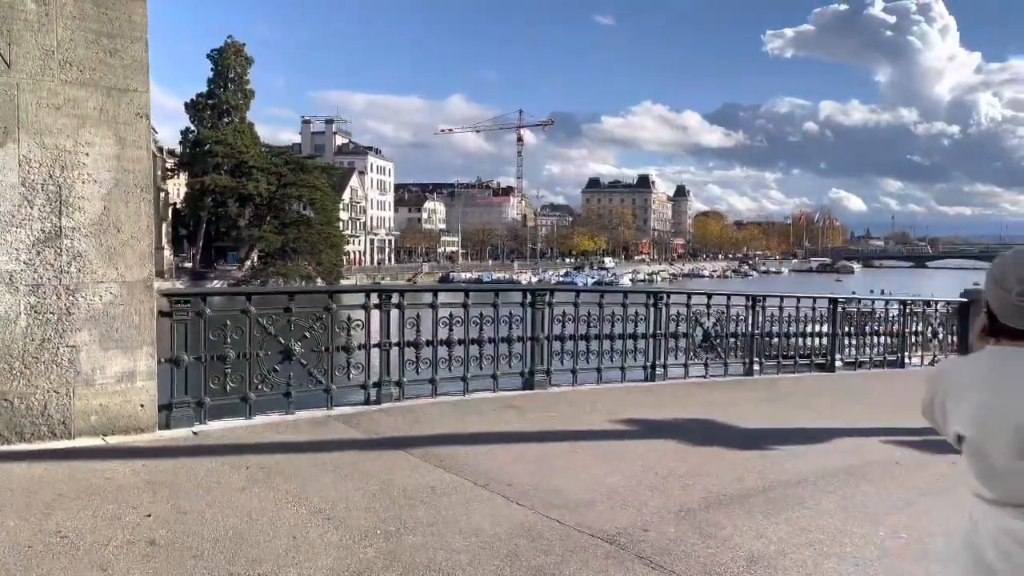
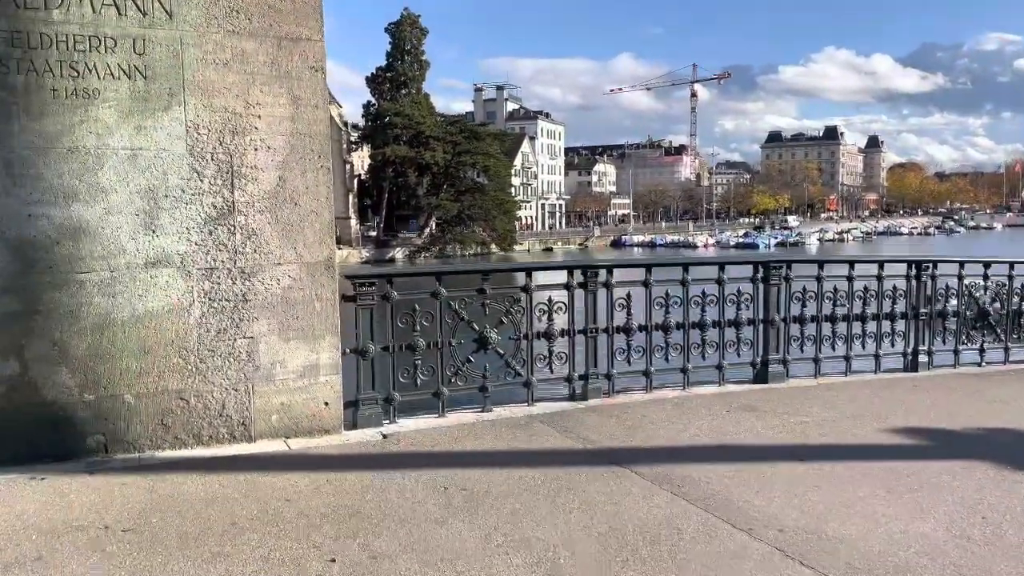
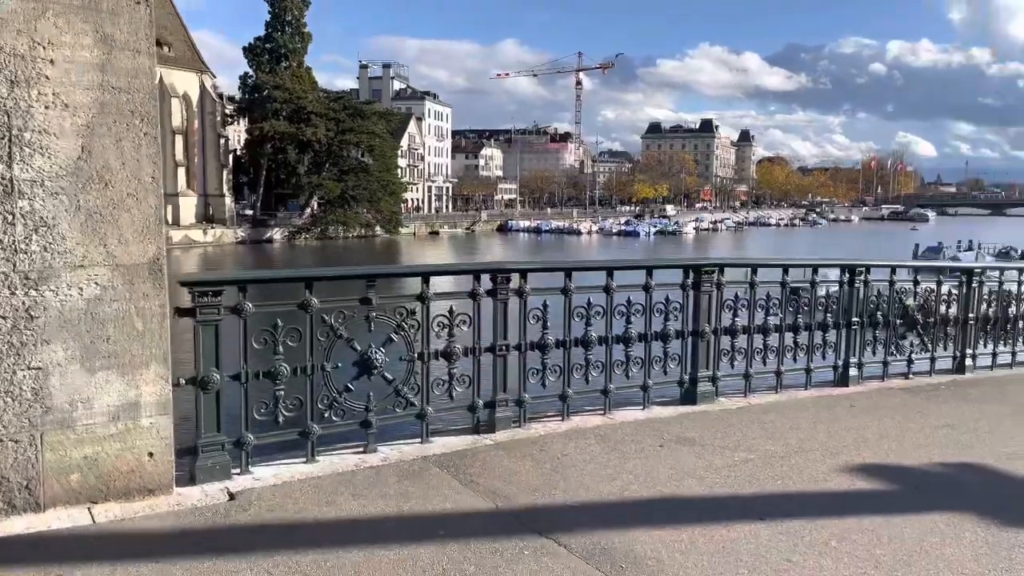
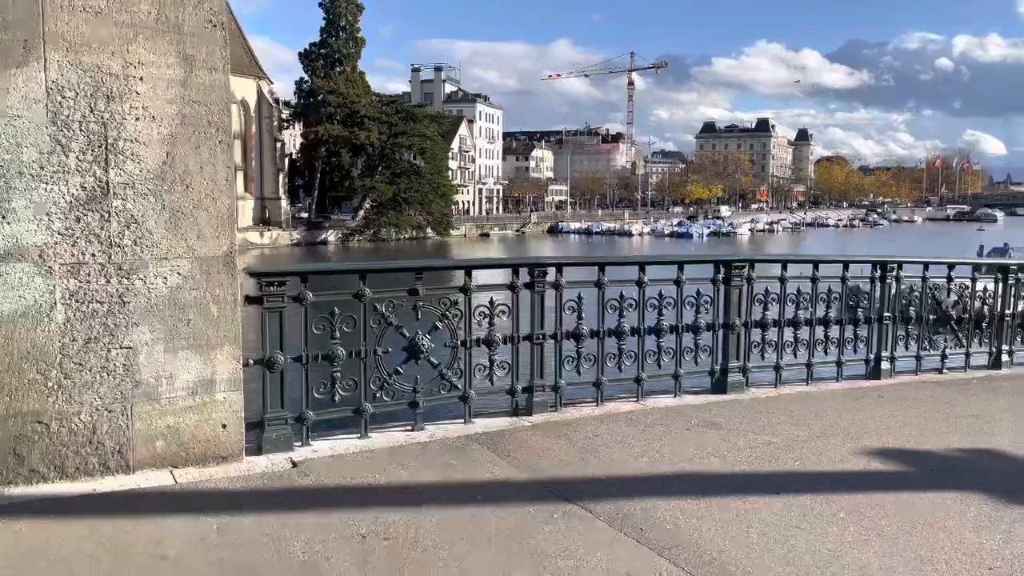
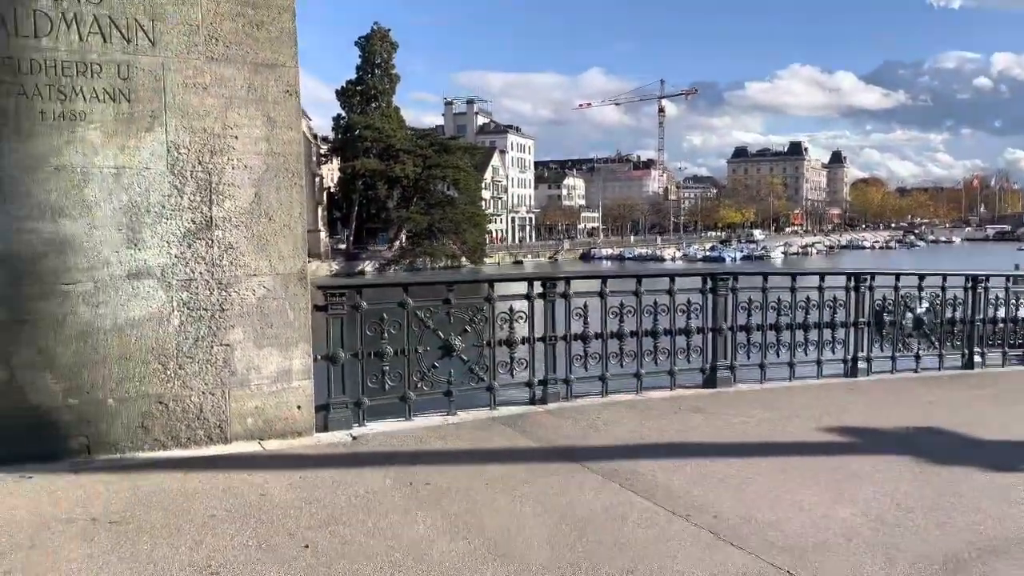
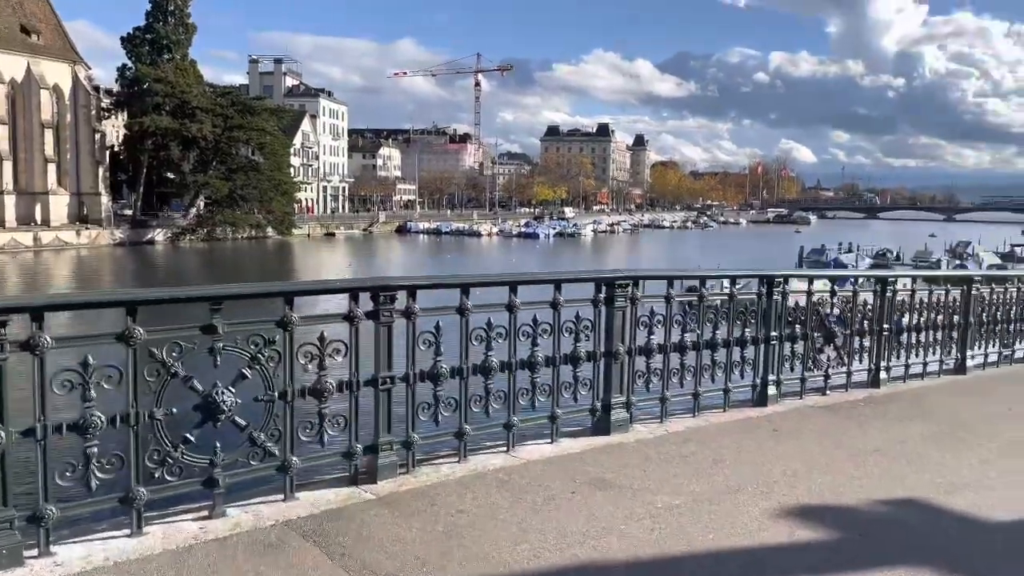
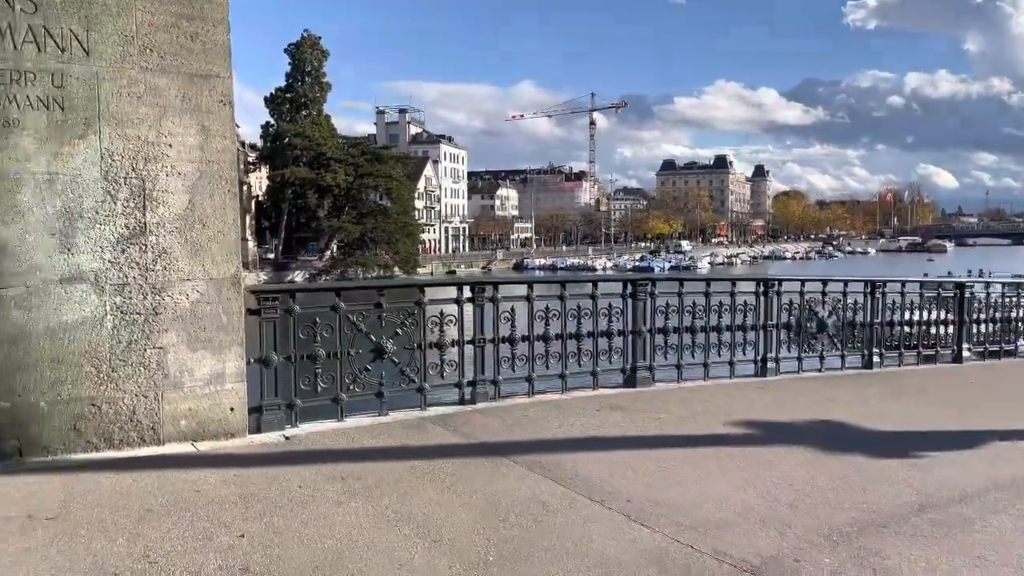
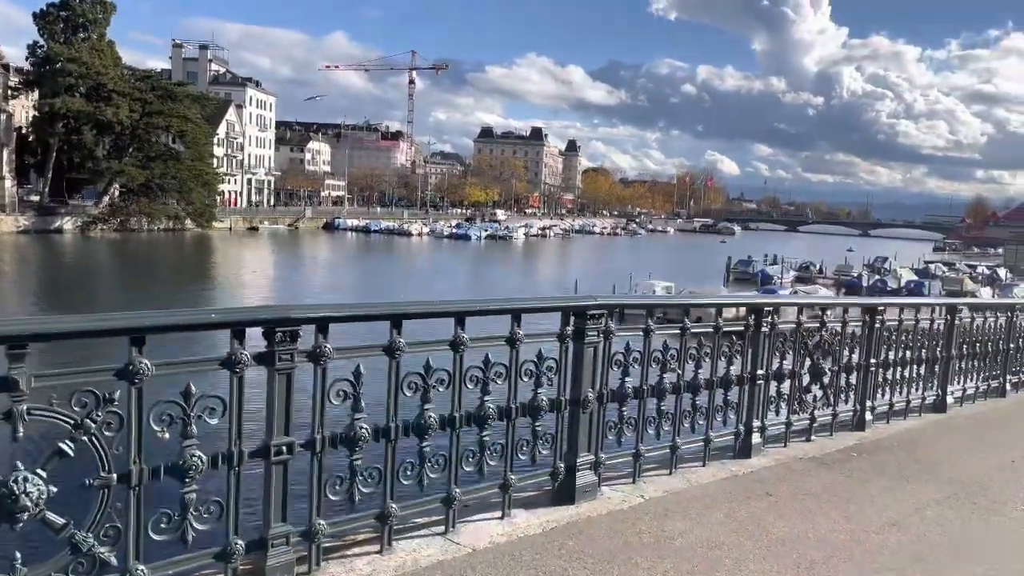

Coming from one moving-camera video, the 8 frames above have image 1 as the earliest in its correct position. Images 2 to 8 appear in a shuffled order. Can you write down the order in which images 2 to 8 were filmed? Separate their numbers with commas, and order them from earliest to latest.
7, 5, 2, 4, 3, 6, 8
